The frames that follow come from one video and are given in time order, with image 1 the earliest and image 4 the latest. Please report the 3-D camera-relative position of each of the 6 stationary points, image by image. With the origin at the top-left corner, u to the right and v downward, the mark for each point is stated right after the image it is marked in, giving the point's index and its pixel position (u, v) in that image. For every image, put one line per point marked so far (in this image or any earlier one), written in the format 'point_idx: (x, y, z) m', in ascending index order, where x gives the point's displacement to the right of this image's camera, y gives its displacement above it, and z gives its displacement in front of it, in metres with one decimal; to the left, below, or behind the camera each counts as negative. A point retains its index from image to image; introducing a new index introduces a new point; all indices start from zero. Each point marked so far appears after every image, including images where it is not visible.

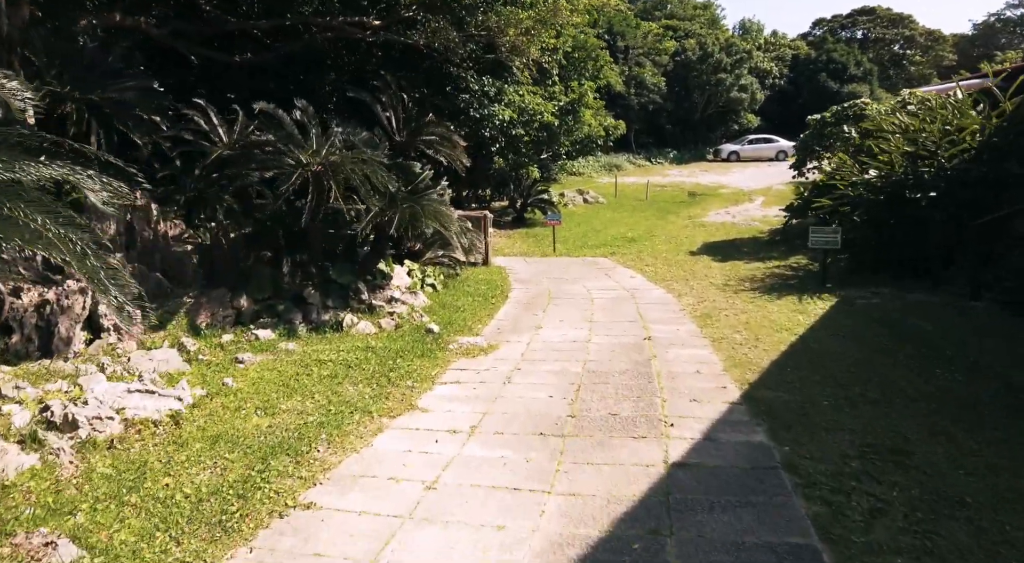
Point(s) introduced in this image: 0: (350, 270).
0: (-1.8, +0.1, +8.7) m
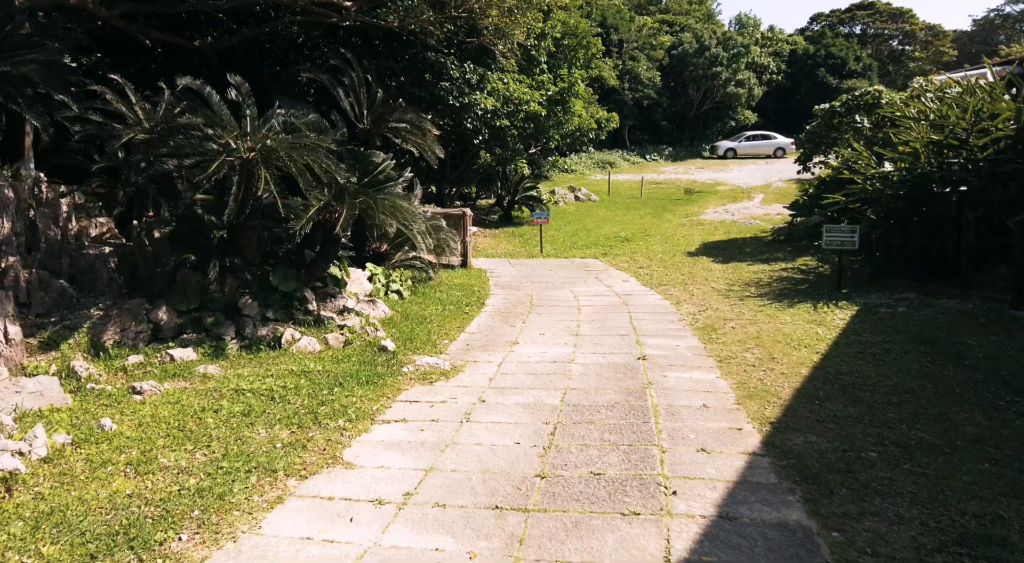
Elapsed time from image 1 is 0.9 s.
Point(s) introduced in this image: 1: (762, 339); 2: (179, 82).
0: (-2.1, 0.0, +7.5) m
1: (+2.3, -0.5, +7.2) m
2: (-3.1, +1.9, +7.3) m
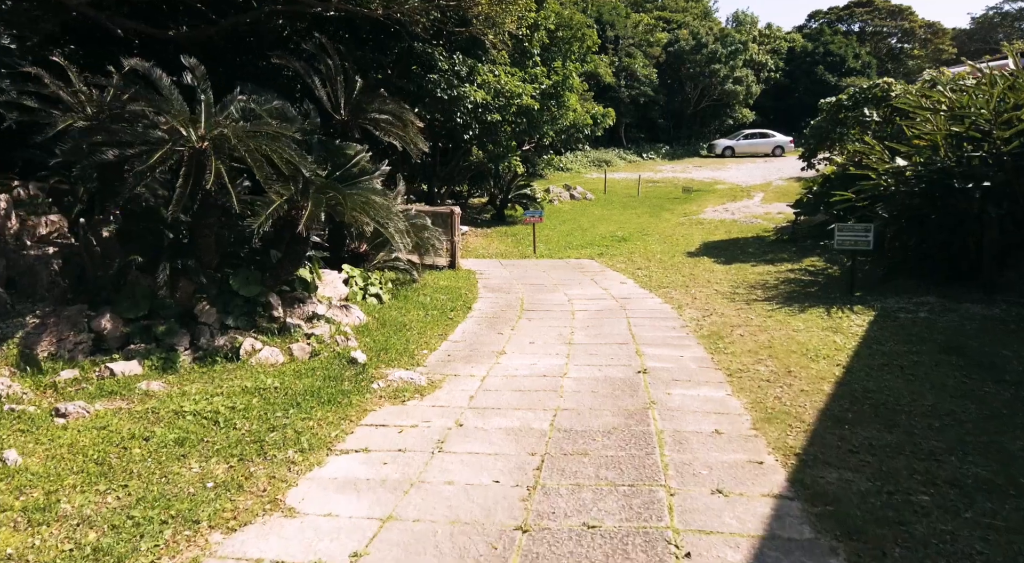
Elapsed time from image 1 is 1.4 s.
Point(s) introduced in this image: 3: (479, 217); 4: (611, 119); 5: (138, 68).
0: (-2.2, 0.0, +6.7) m
1: (+2.2, -0.6, +6.5) m
2: (-3.2, +1.8, +6.5) m
3: (-0.8, +1.6, +19.1) m
4: (+2.5, +4.1, +19.5) m
5: (-3.1, +1.7, +6.3) m
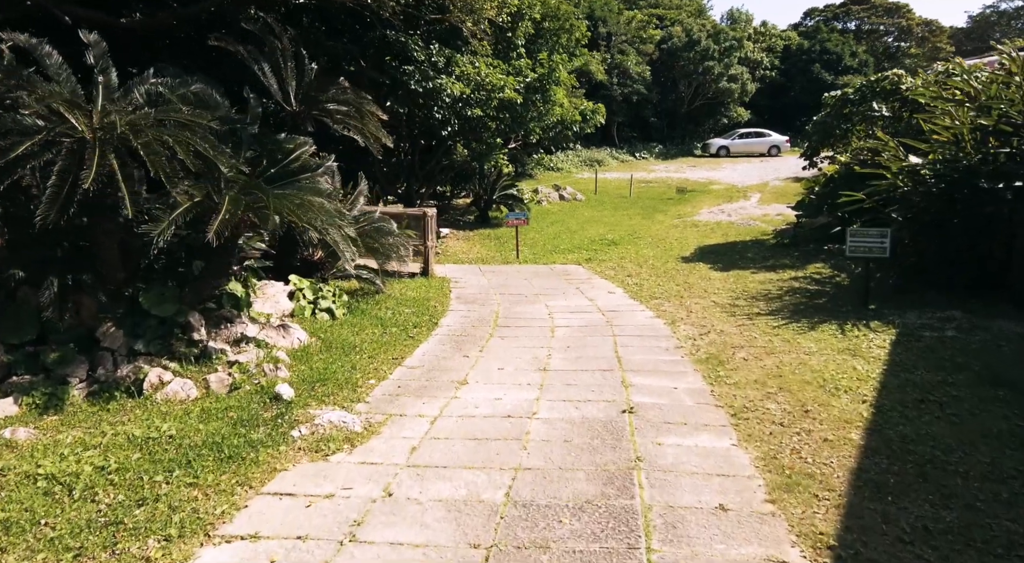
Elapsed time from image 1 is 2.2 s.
0: (-2.5, -0.1, +5.7) m
1: (+2.0, -0.7, +5.5) m
2: (-3.5, +1.7, +5.5) m
3: (-1.2, +1.5, +18.0) m
4: (+2.1, +4.0, +18.5) m
5: (-3.3, +1.6, +5.3) m
